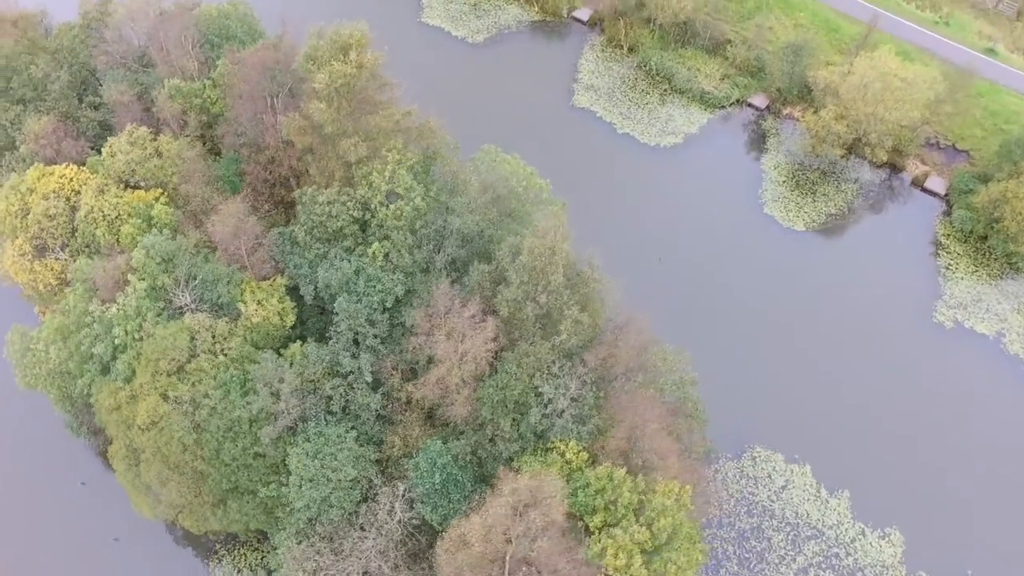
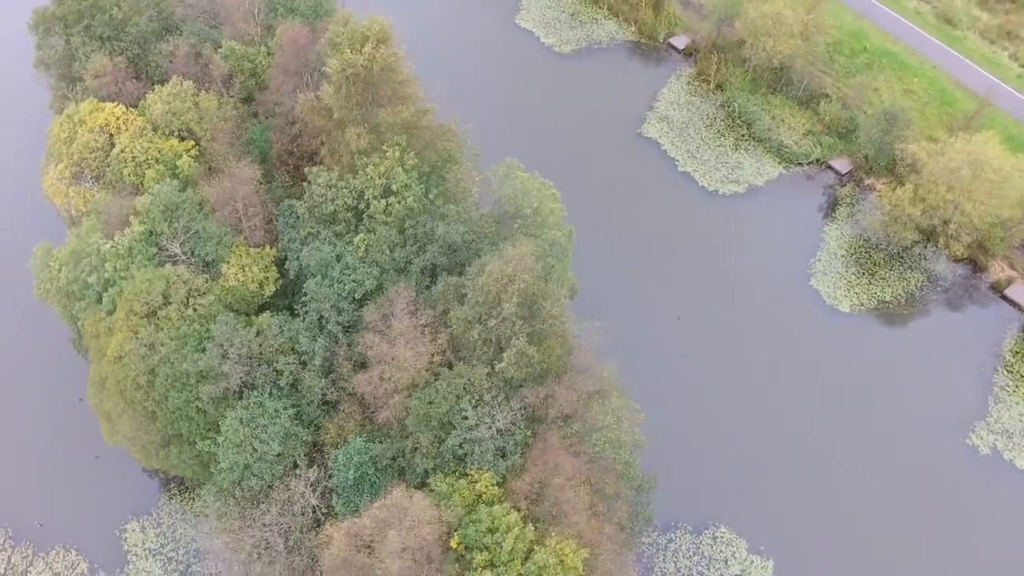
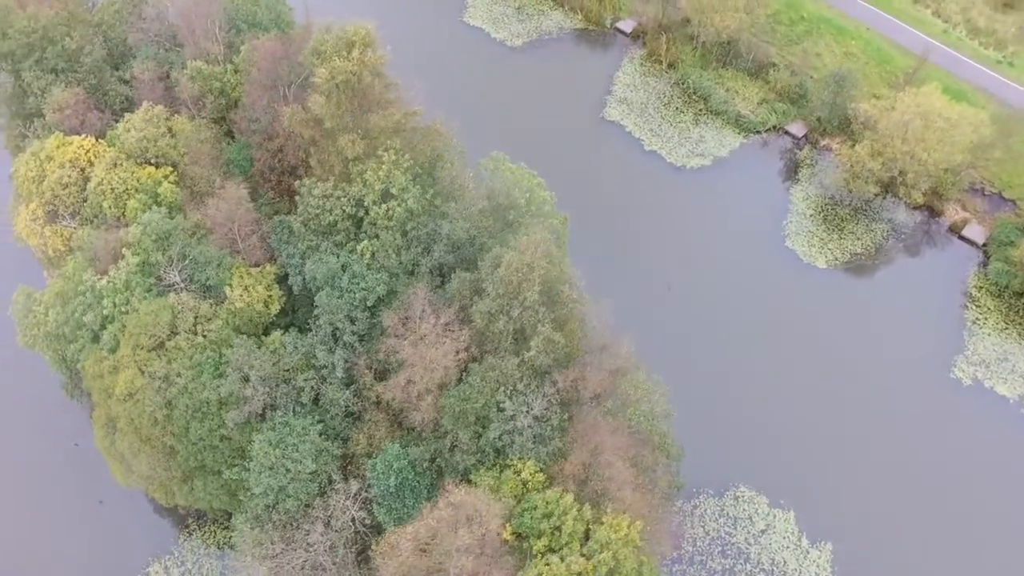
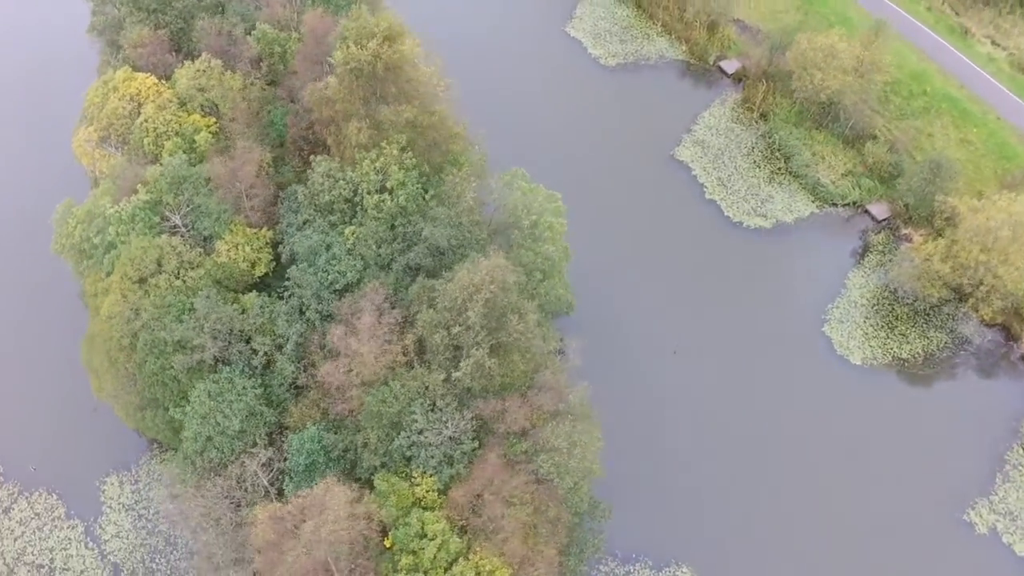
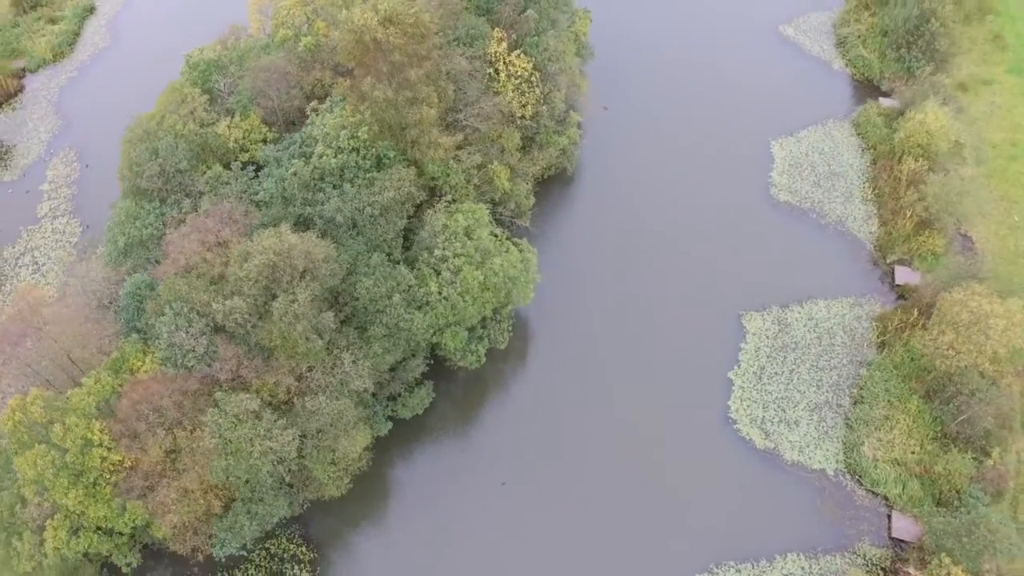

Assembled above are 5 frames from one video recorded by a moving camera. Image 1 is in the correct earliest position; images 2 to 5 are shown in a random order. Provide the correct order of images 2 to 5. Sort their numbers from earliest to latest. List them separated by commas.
3, 2, 4, 5
